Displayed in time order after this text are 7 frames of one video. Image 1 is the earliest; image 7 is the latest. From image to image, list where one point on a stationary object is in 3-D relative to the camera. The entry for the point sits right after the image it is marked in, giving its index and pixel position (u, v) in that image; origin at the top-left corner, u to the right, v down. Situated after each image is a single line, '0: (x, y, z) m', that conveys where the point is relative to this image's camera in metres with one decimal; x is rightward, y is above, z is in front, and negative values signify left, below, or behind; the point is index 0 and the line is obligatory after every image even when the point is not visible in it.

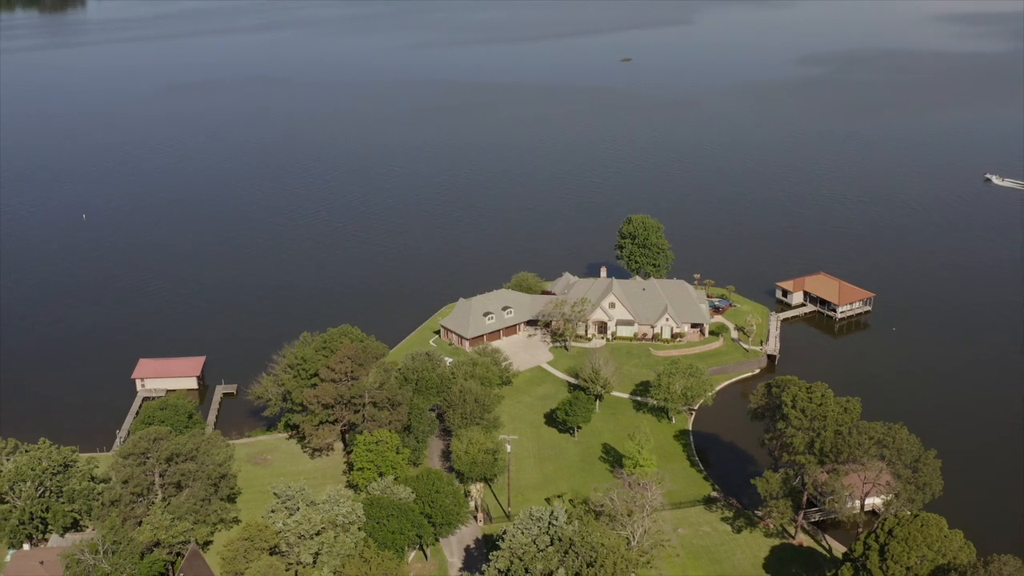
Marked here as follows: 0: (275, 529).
0: (-2.7, -2.8, +18.2) m
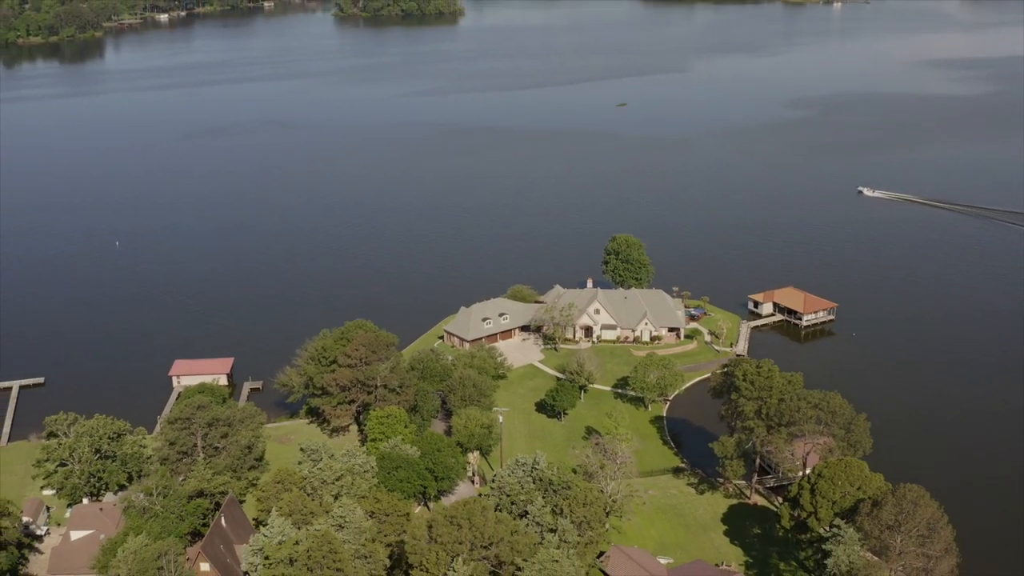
0: (-2.8, -2.6, +21.6) m
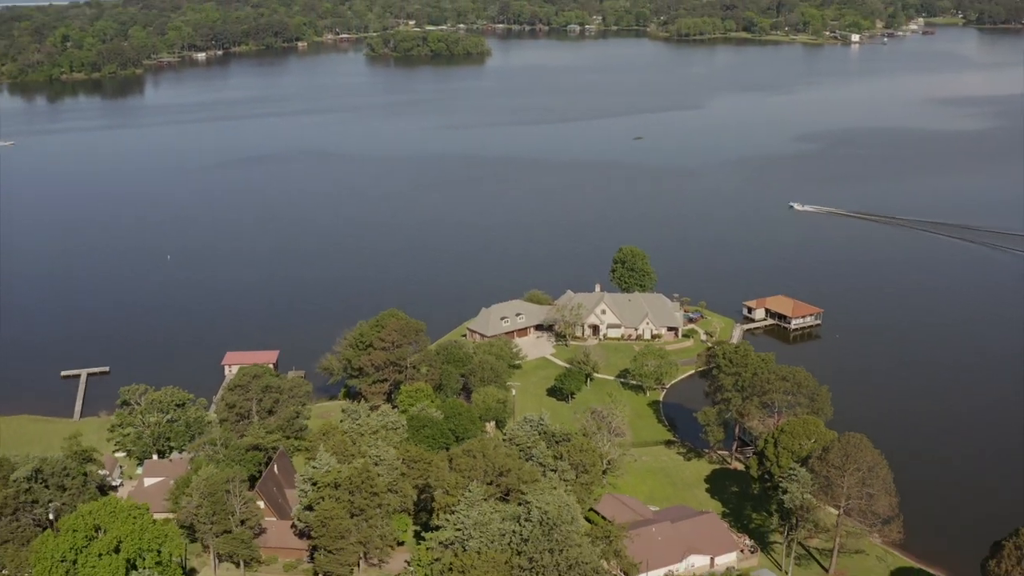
0: (-2.7, -2.3, +25.4) m
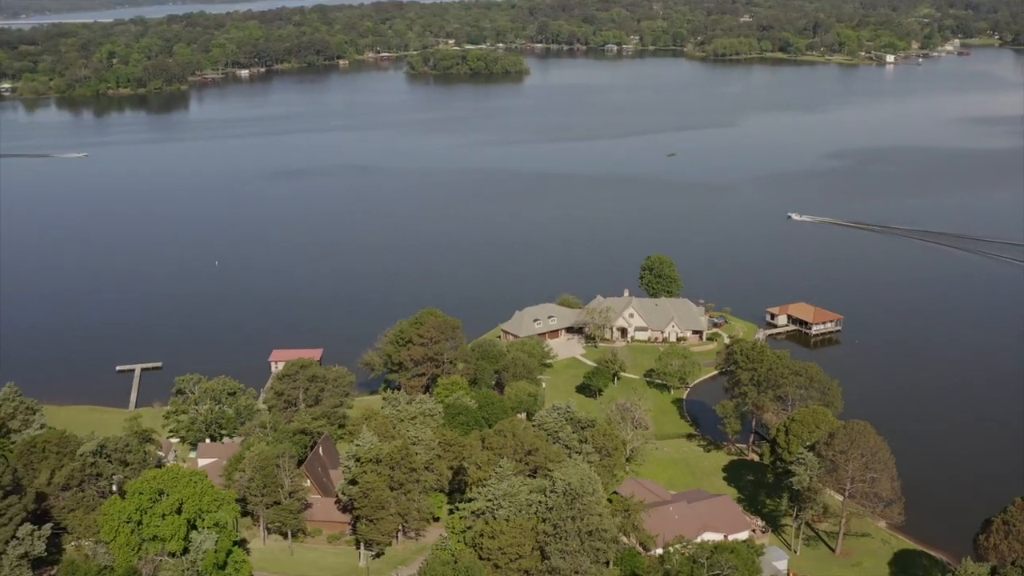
0: (-2.2, -2.2, +27.3) m
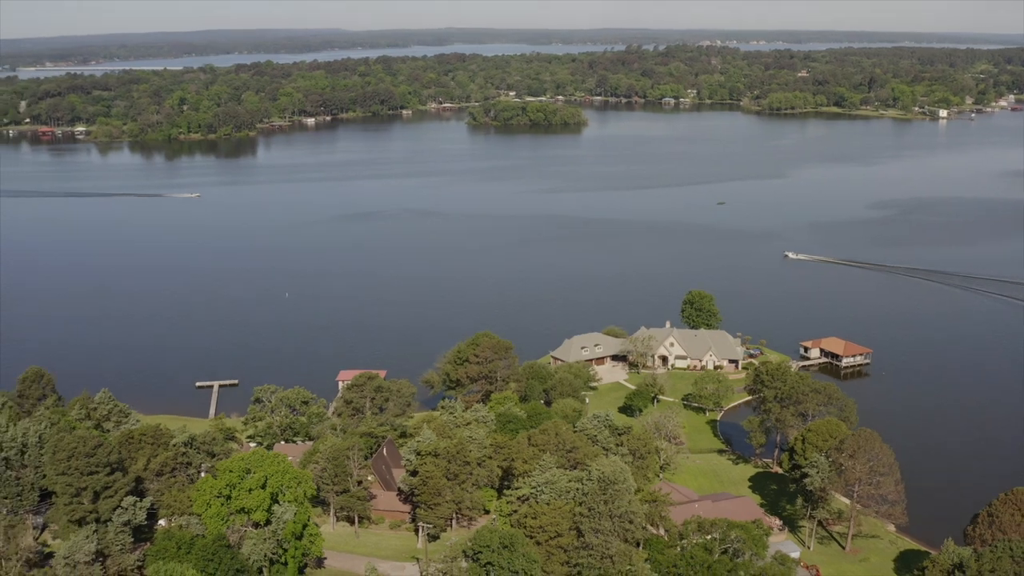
0: (-1.3, -2.5, +30.4) m
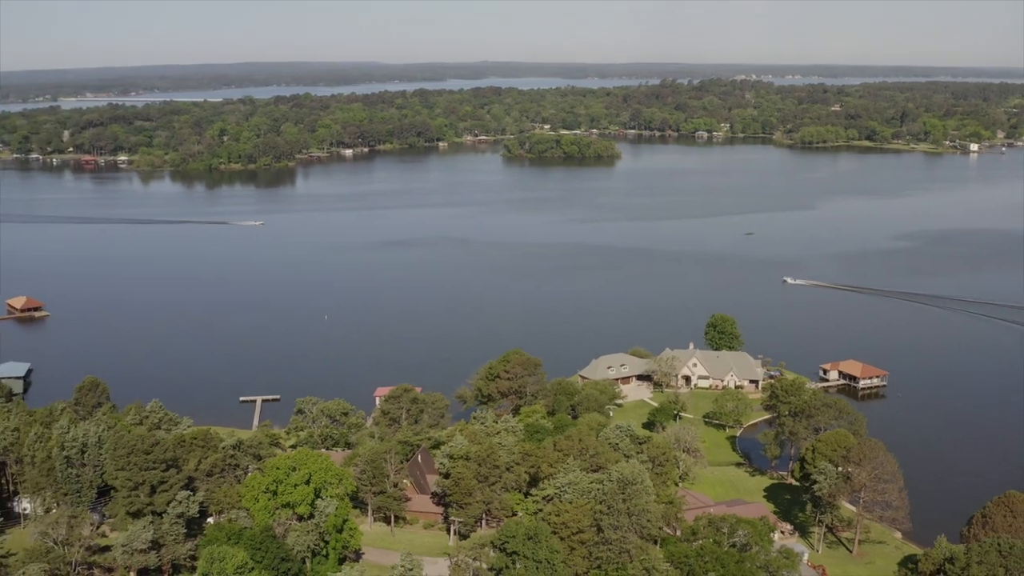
0: (-0.8, -2.9, +32.3) m
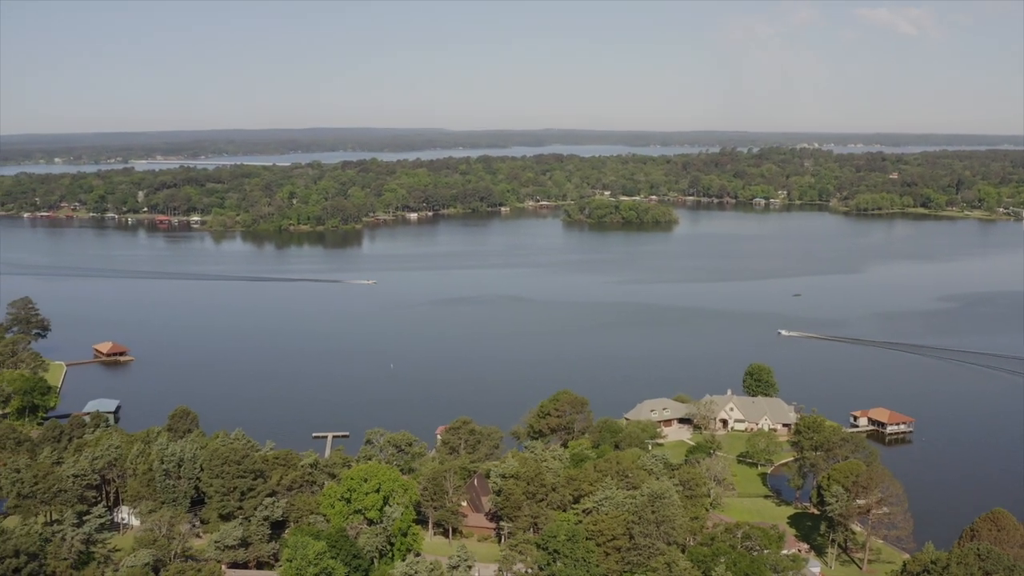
0: (+0.3, -3.8, +36.0) m
